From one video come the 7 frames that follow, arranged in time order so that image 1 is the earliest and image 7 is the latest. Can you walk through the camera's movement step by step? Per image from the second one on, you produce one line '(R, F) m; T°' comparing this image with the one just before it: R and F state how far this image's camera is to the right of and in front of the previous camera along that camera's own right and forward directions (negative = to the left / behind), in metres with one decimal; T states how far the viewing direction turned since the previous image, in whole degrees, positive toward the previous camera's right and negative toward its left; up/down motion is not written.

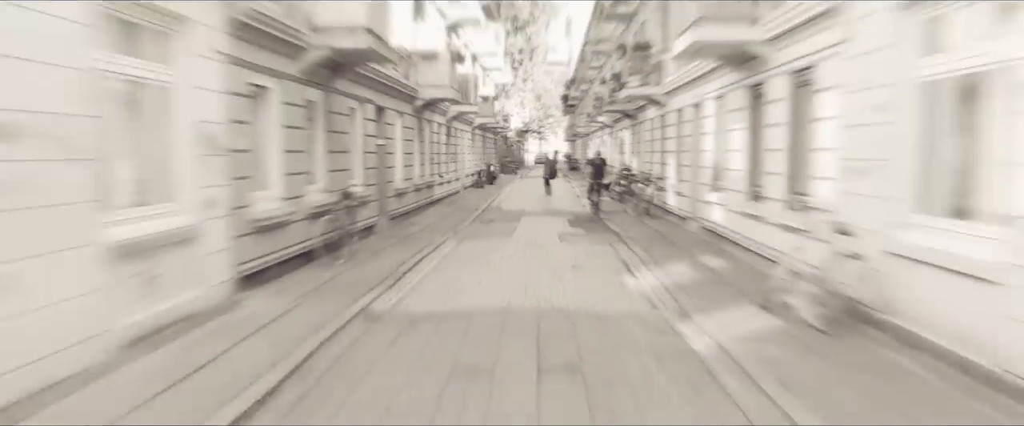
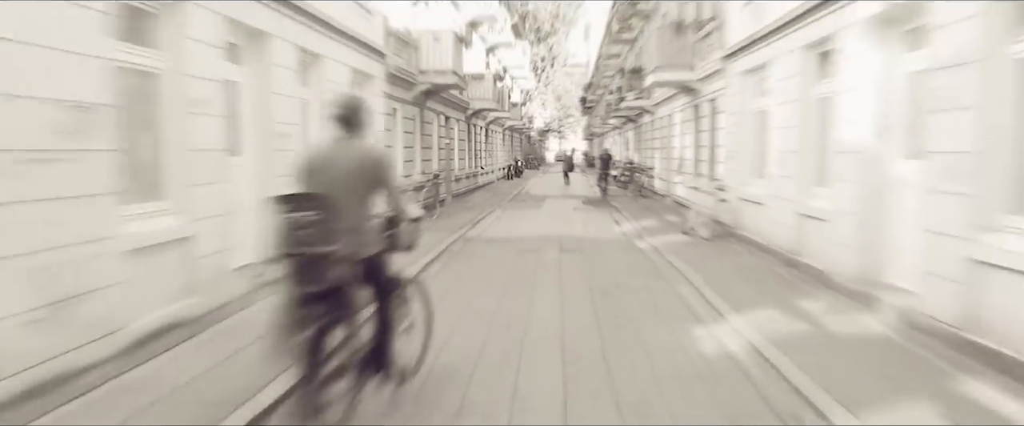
(-0.2, -5.7) m; -1°
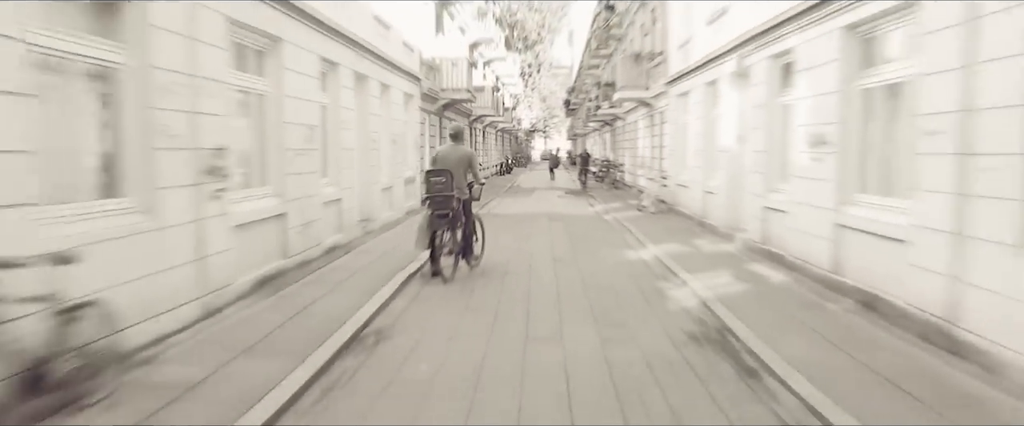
(-0.3, -4.7) m; +1°
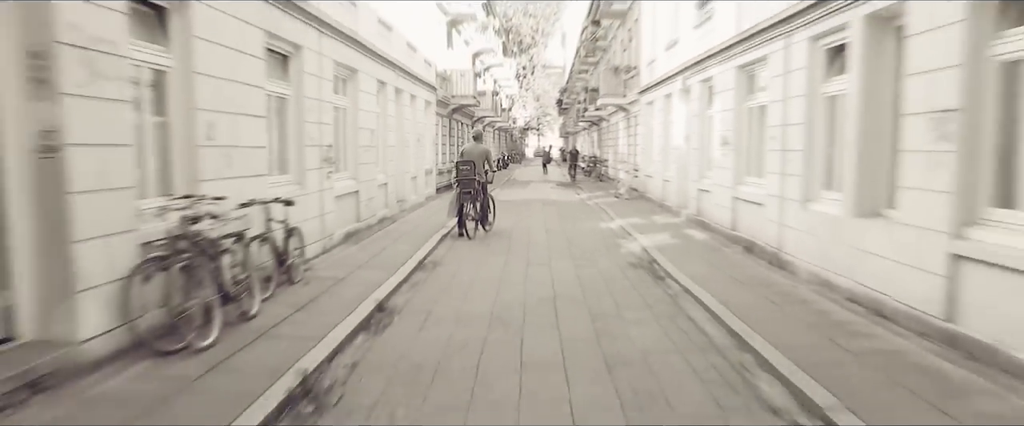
(-0.2, -3.8) m; 0°
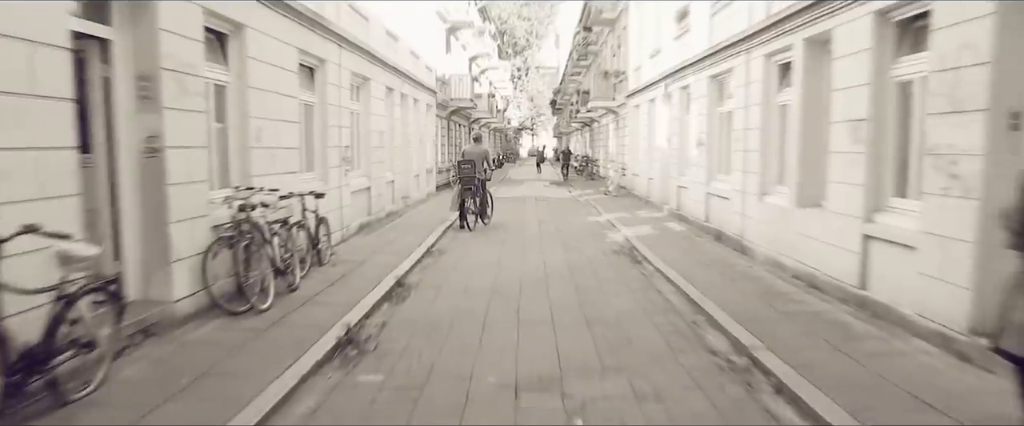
(0.0, -1.4) m; 0°
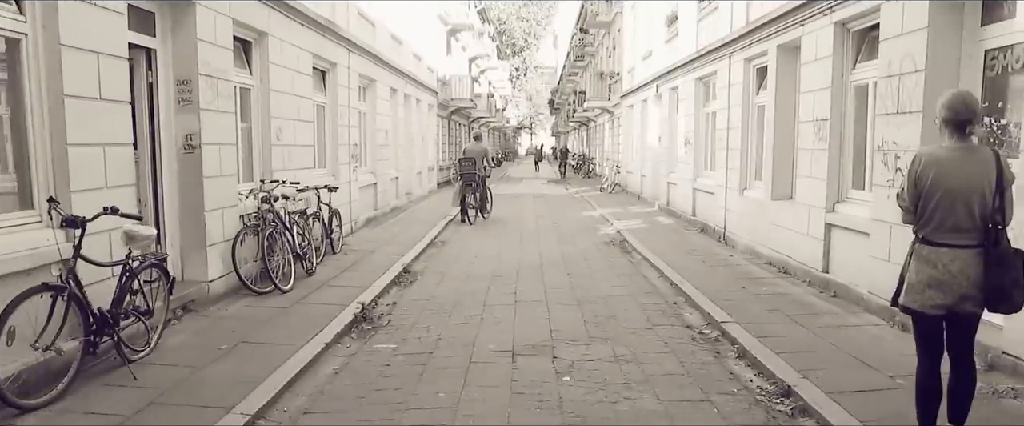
(0.0, -0.8) m; 0°
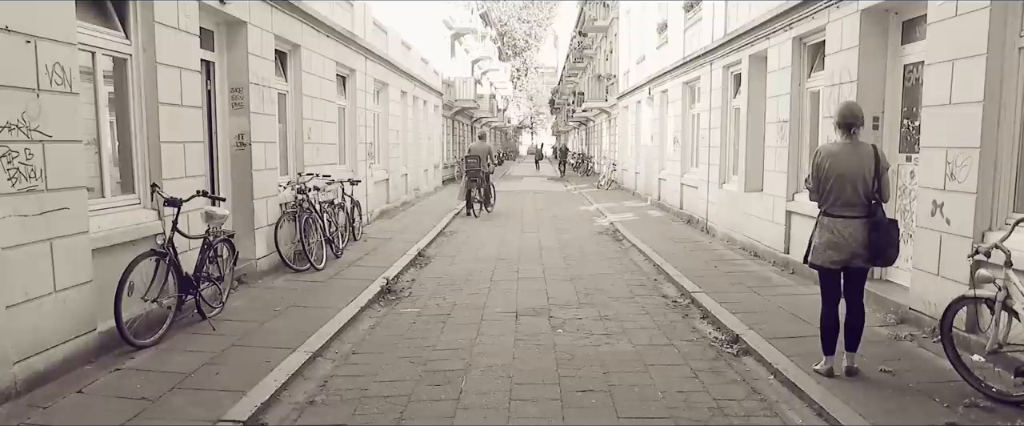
(0.0, -1.2) m; 0°
